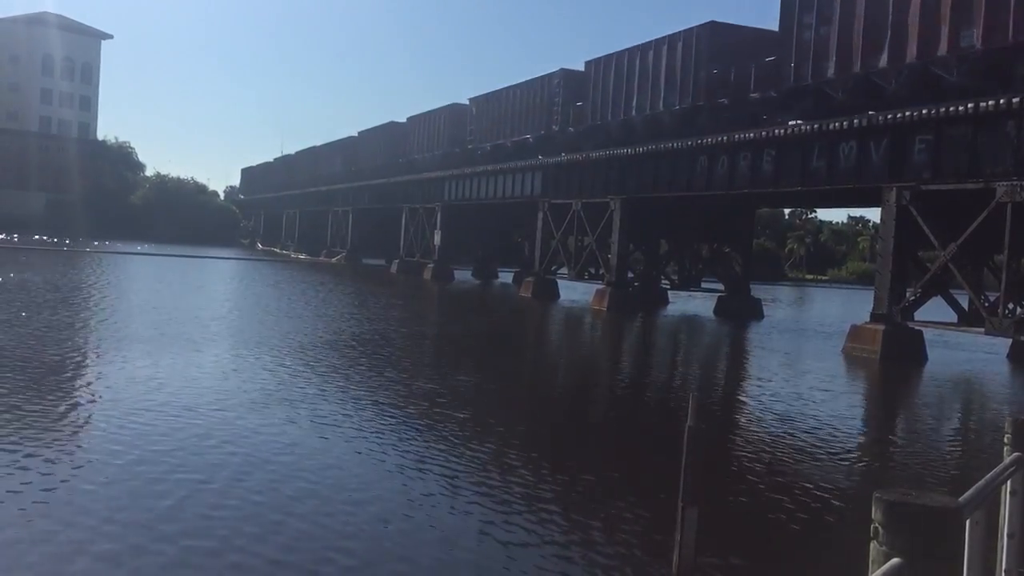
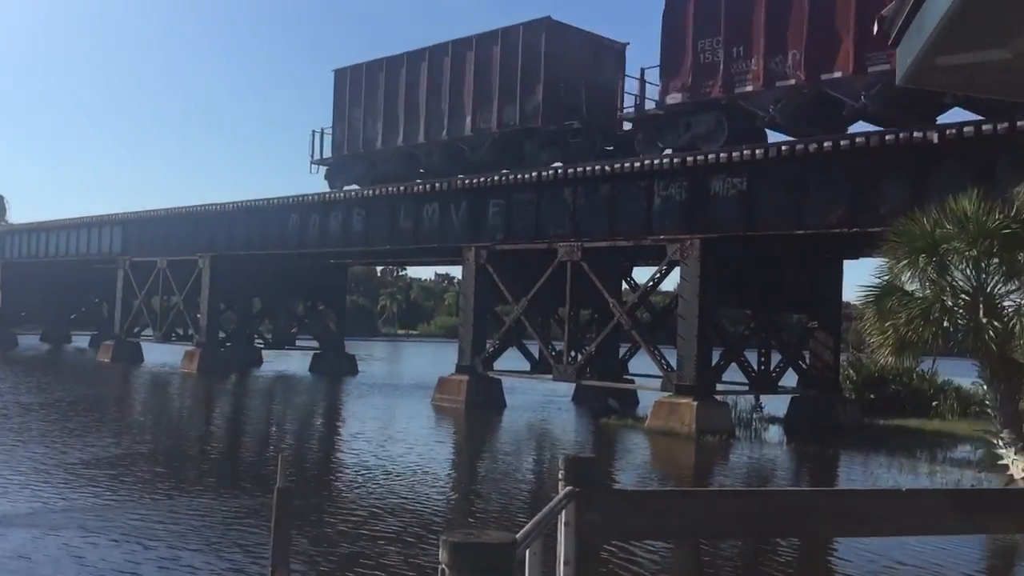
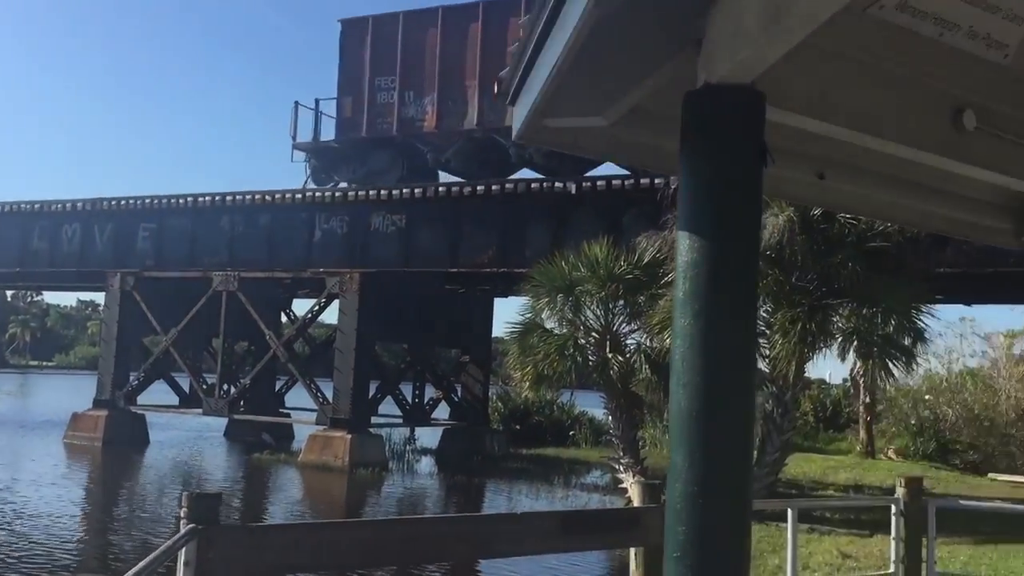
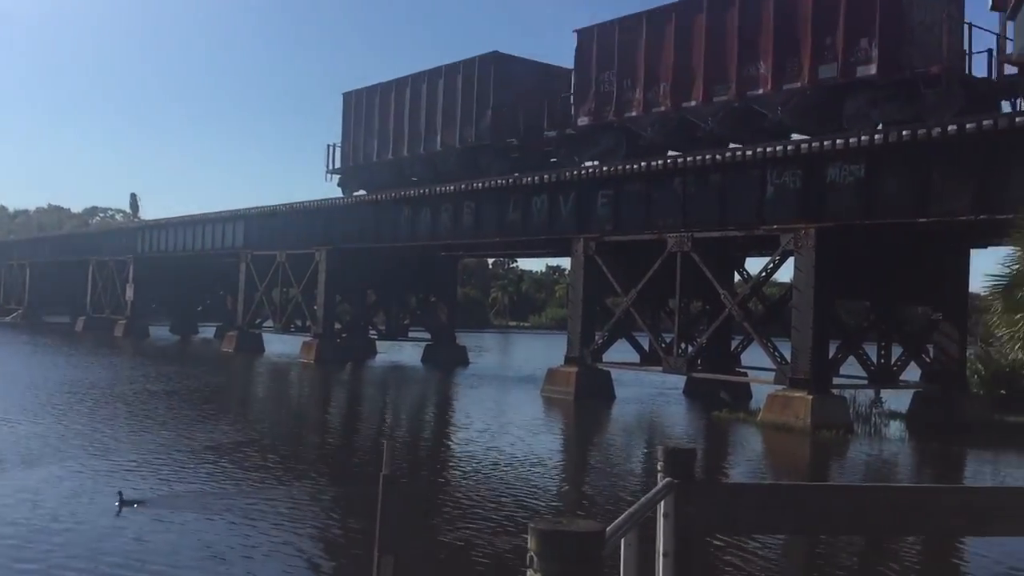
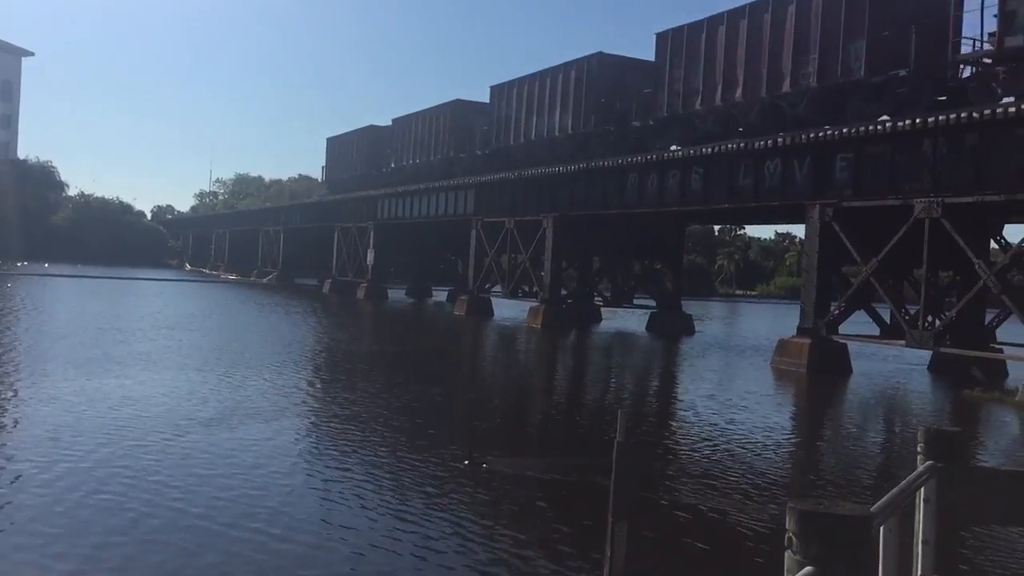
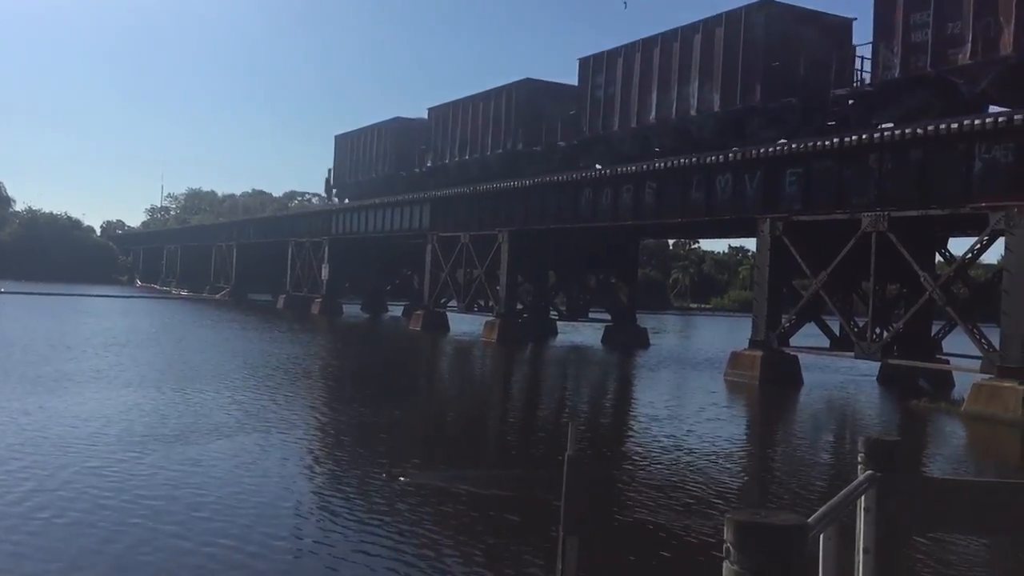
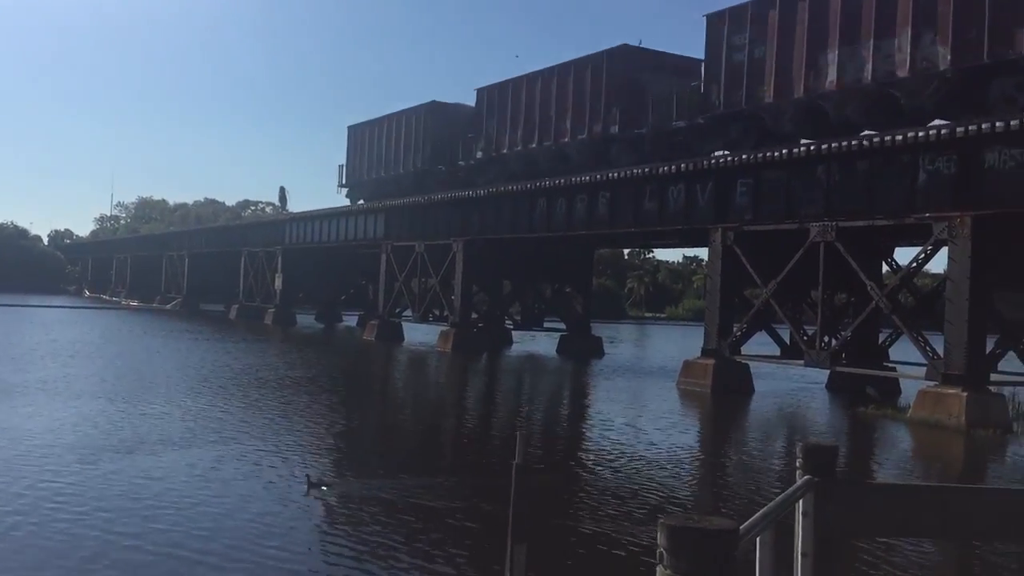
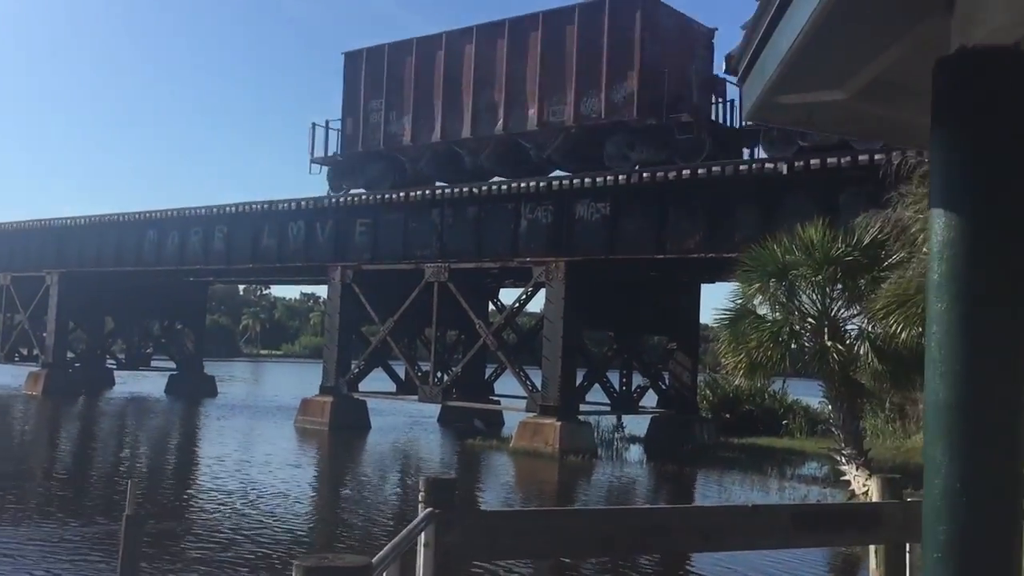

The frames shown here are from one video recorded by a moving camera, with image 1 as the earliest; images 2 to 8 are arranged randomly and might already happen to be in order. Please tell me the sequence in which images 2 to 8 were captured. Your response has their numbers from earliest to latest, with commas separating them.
5, 6, 7, 4, 2, 8, 3
